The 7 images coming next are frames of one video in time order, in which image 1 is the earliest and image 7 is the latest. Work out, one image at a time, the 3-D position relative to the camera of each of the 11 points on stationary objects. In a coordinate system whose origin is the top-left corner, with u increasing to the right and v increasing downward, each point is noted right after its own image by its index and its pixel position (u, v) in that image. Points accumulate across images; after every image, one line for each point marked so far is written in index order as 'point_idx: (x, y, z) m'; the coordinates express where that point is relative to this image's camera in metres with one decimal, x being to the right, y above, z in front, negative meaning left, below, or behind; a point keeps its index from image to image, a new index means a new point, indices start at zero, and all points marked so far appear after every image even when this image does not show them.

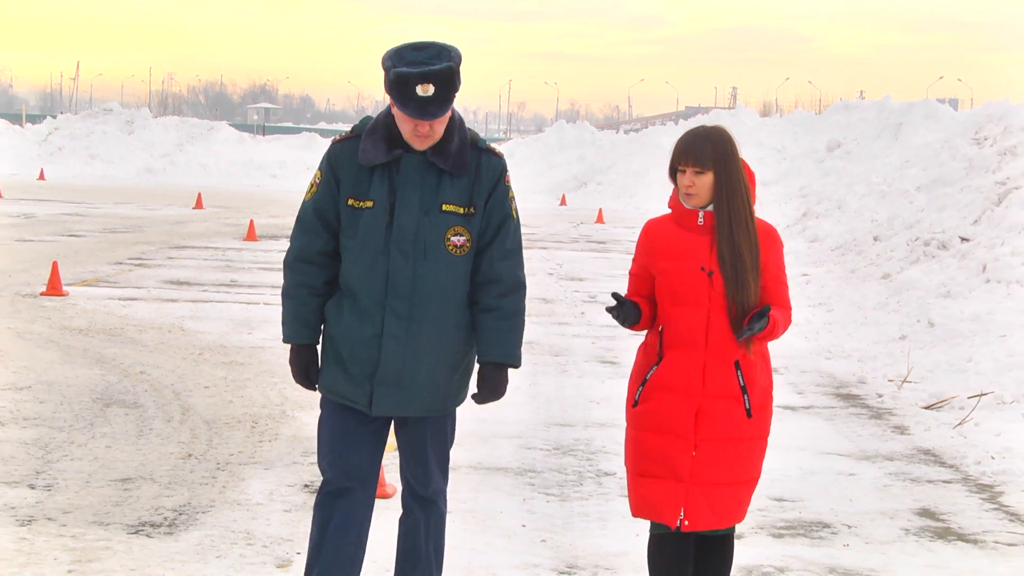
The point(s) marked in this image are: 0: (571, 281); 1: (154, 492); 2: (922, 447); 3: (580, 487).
0: (+0.6, +0.1, +12.0) m
1: (-1.7, -1.0, +4.7) m
2: (+2.1, -0.8, +5.1) m
3: (+0.3, -1.0, +5.0) m
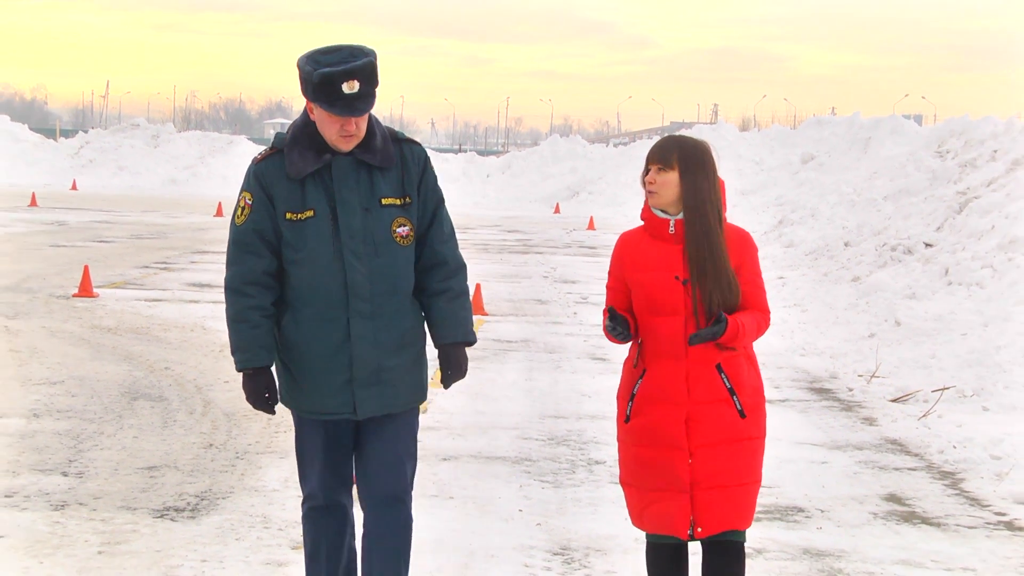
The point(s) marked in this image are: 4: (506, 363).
0: (+0.6, +0.1, +12.3) m
1: (-1.7, -1.0, +5.0) m
2: (+2.1, -0.8, +5.4) m
3: (+0.3, -1.0, +5.3) m
4: (-0.1, -0.6, +7.6) m
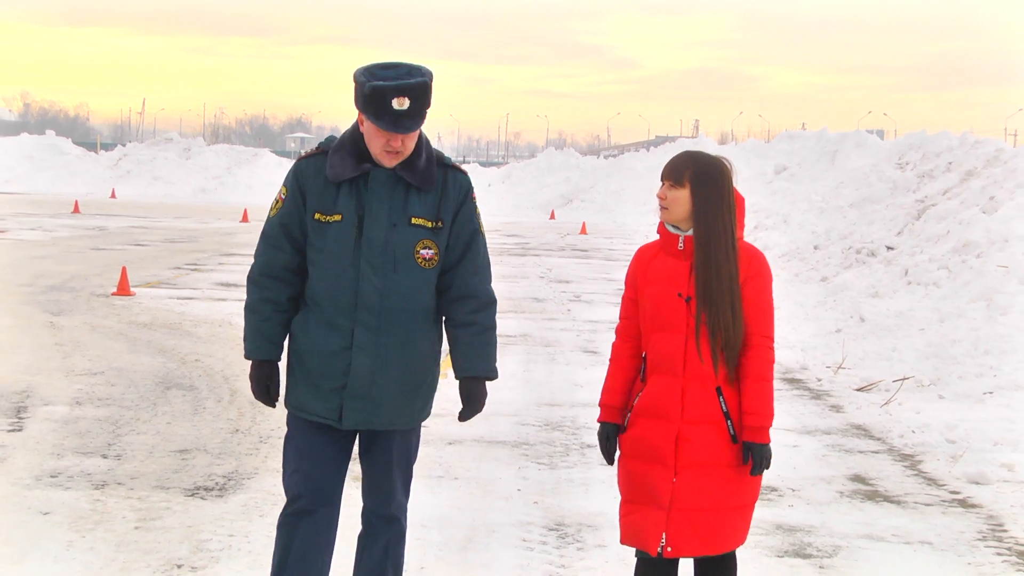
0: (+0.6, +0.1, +12.8) m
1: (-1.7, -1.0, +5.5) m
2: (+2.1, -0.8, +5.9) m
3: (+0.3, -1.0, +5.8) m
4: (-0.1, -0.5, +8.1) m
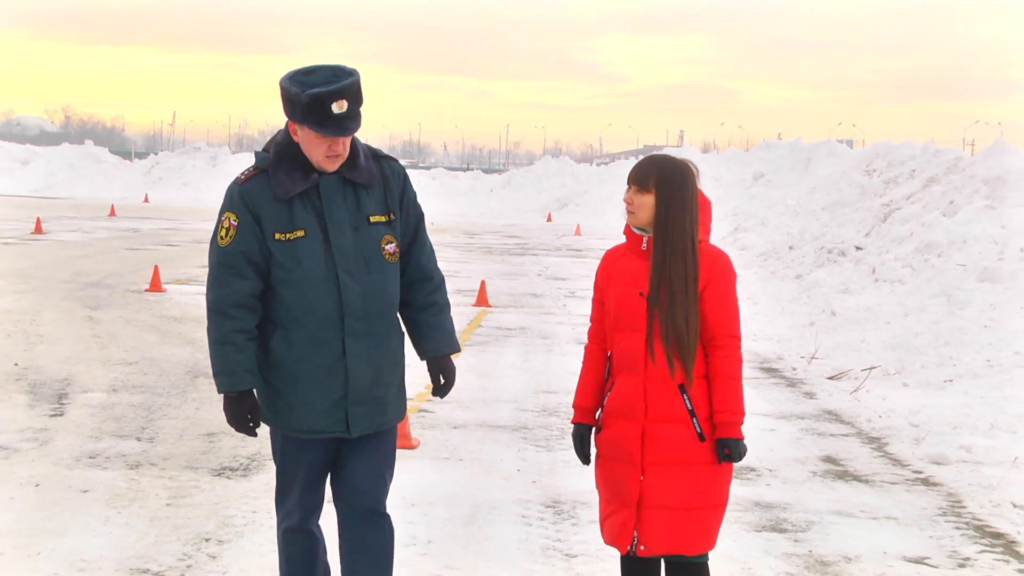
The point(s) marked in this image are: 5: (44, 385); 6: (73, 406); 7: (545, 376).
0: (+0.6, +0.1, +13.3) m
1: (-1.7, -1.0, +6.0) m
2: (+2.1, -0.8, +6.4) m
3: (+0.3, -1.0, +6.3) m
4: (-0.1, -0.5, +8.6) m
5: (-3.1, -0.6, +6.6) m
6: (-2.8, -0.7, +6.3) m
7: (+0.3, -0.7, +7.6) m
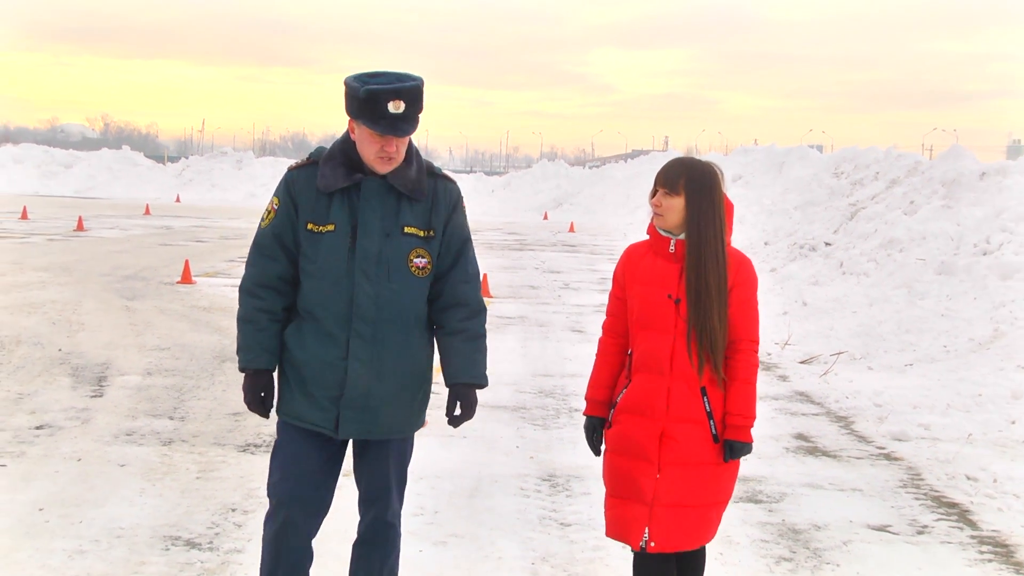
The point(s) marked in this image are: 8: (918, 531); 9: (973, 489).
0: (+0.6, +0.2, +13.8) m
1: (-1.7, -0.9, +6.5) m
2: (+2.1, -0.7, +6.9) m
3: (+0.3, -0.9, +6.8) m
4: (-0.1, -0.4, +9.1) m
5: (-3.1, -0.6, +7.2) m
6: (-2.8, -0.7, +6.9) m
7: (+0.3, -0.6, +8.2) m
8: (+2.1, -1.3, +5.0) m
9: (+2.6, -1.1, +5.5) m
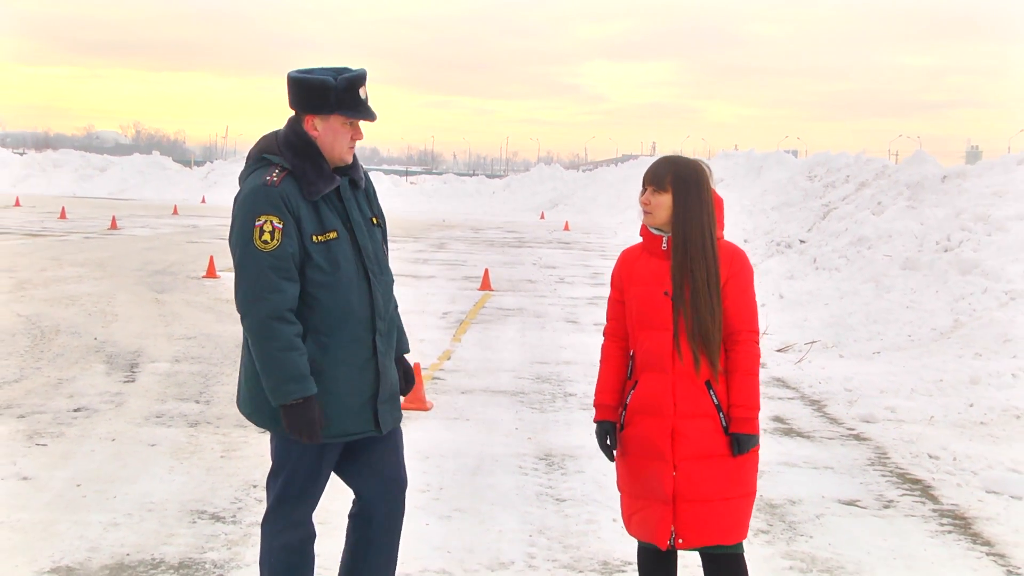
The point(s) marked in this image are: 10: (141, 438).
0: (+0.6, +0.3, +14.3) m
1: (-1.7, -0.9, +7.1) m
2: (+2.1, -0.7, +7.5) m
3: (+0.3, -0.9, +7.4) m
4: (-0.1, -0.4, +9.7) m
5: (-3.1, -0.5, +7.7) m
6: (-2.8, -0.7, +7.4) m
7: (+0.3, -0.6, +8.7) m
8: (+2.1, -1.2, +5.6) m
9: (+2.6, -1.1, +6.0) m
10: (-2.4, -1.0, +6.5) m
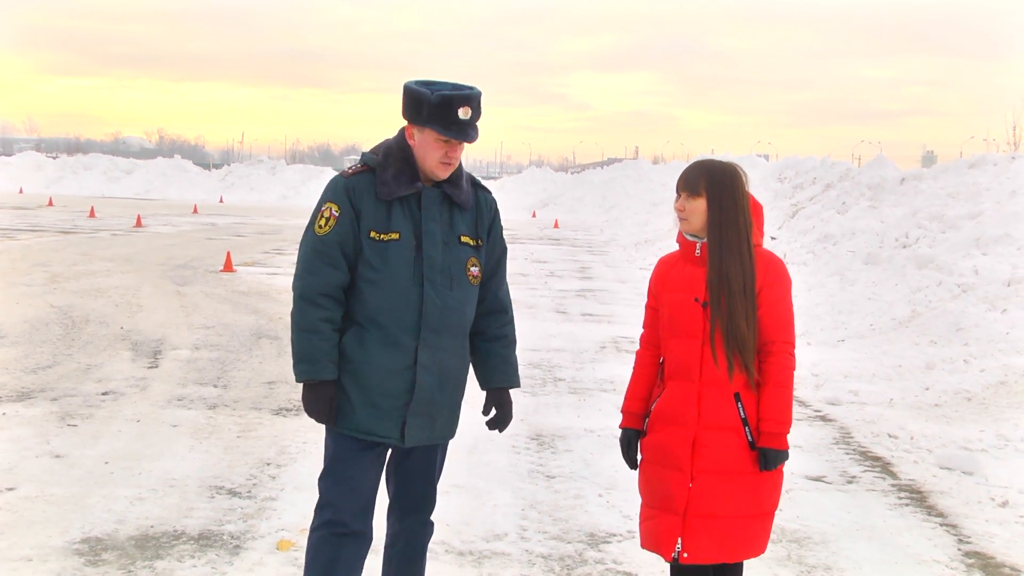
0: (+0.6, +0.4, +14.9) m
1: (-1.8, -0.8, +7.7) m
2: (+2.0, -0.6, +8.0) m
3: (+0.3, -0.8, +7.9) m
4: (-0.1, -0.3, +10.3) m
5: (-3.2, -0.5, +8.3) m
6: (-2.9, -0.6, +8.0) m
7: (+0.2, -0.5, +9.3) m
8: (+2.0, -1.2, +6.2) m
9: (+2.6, -1.1, +6.6) m
10: (-2.5, -0.9, +7.0) m
